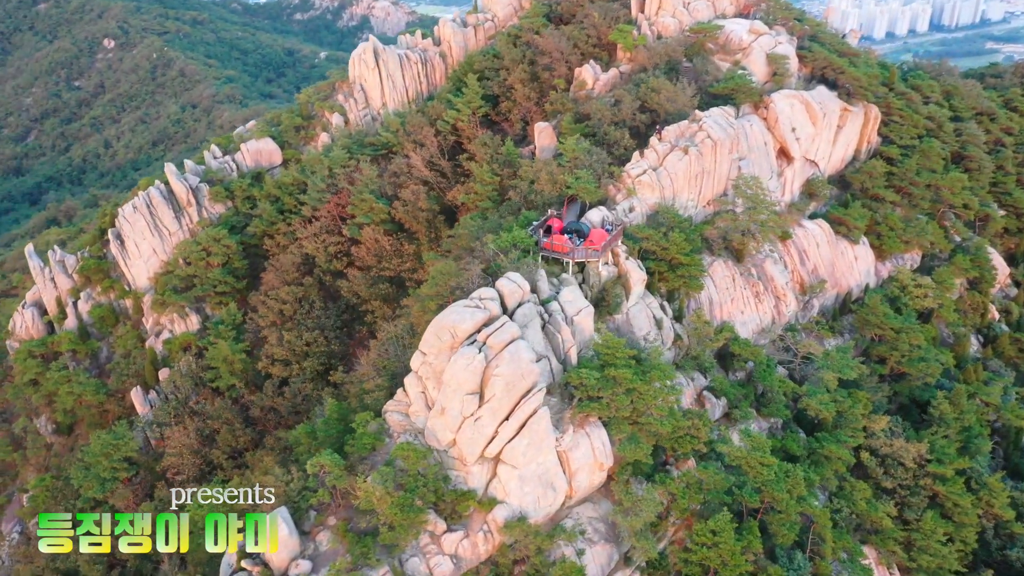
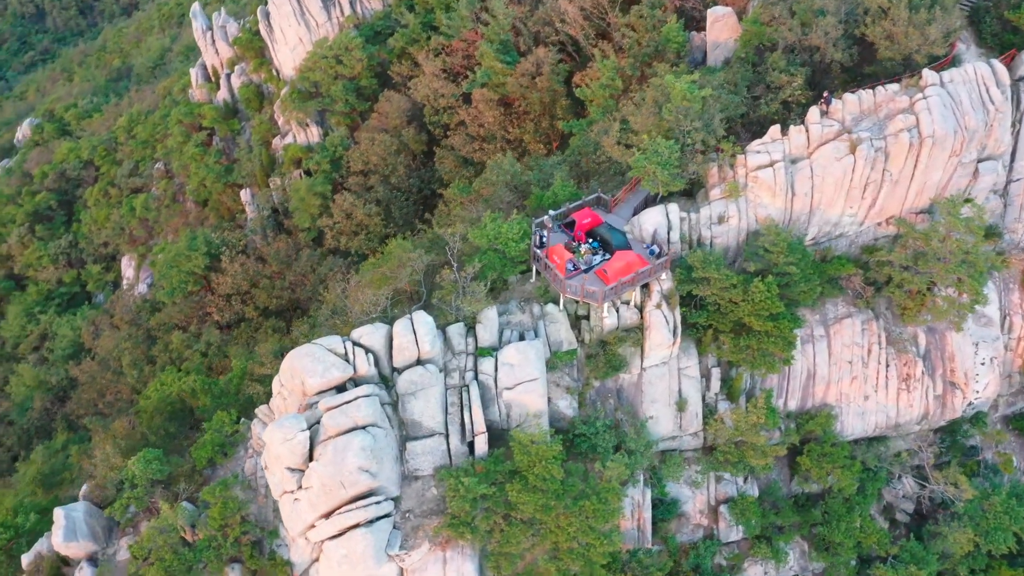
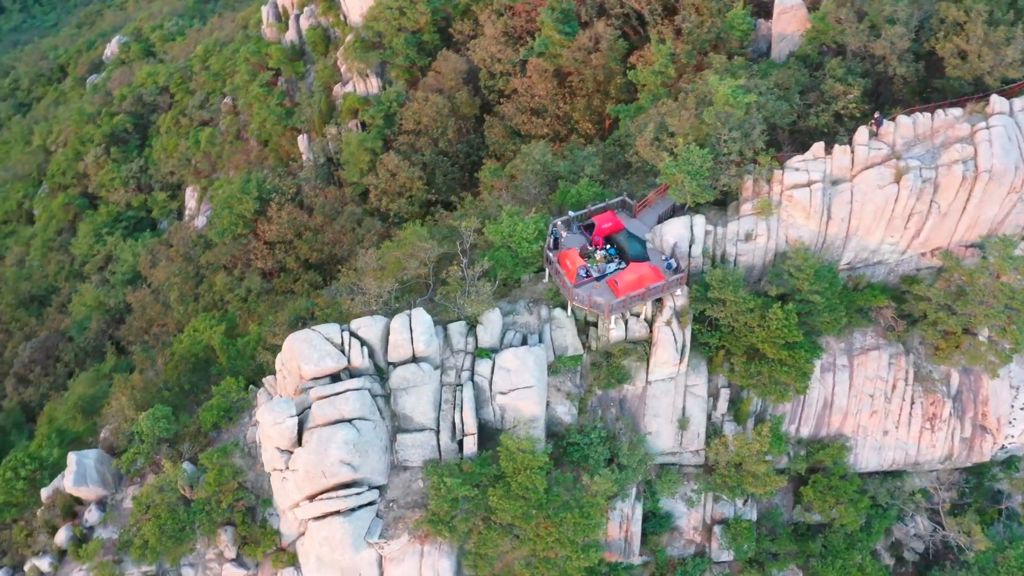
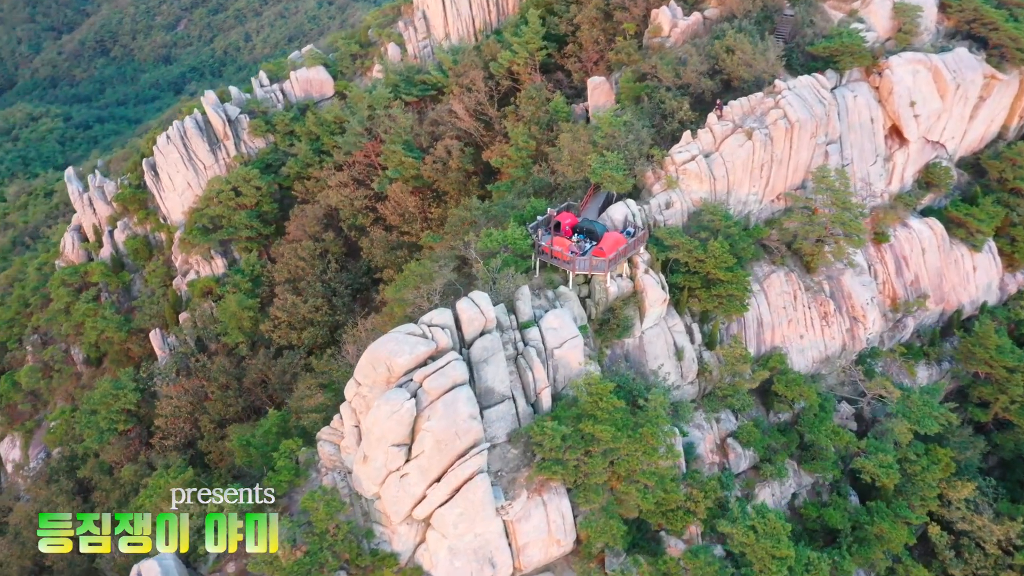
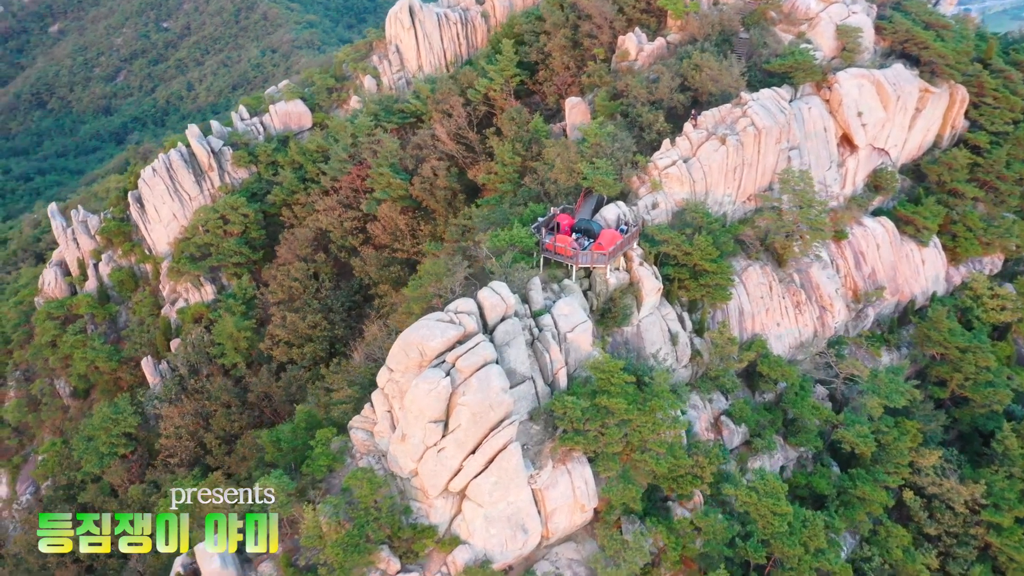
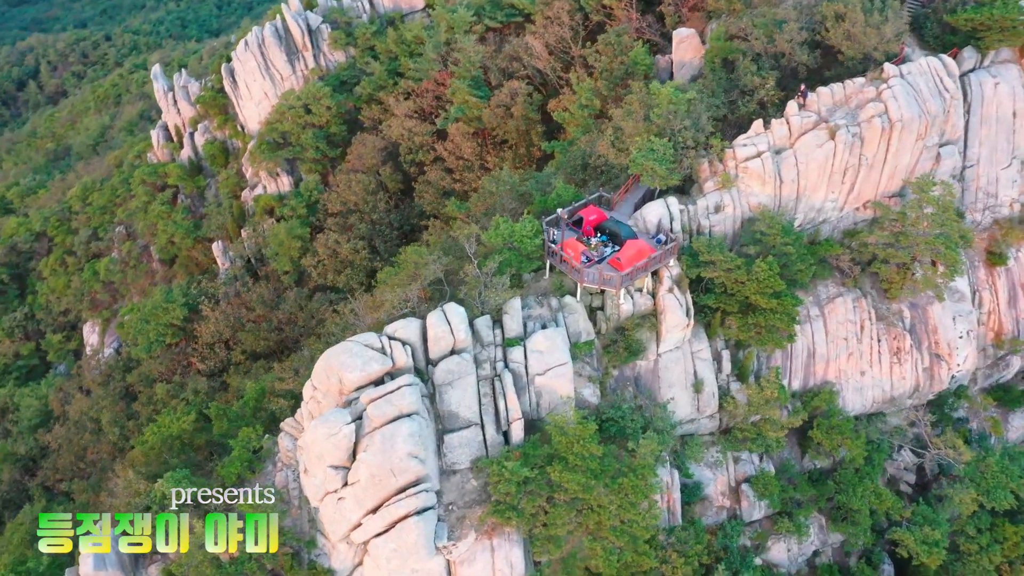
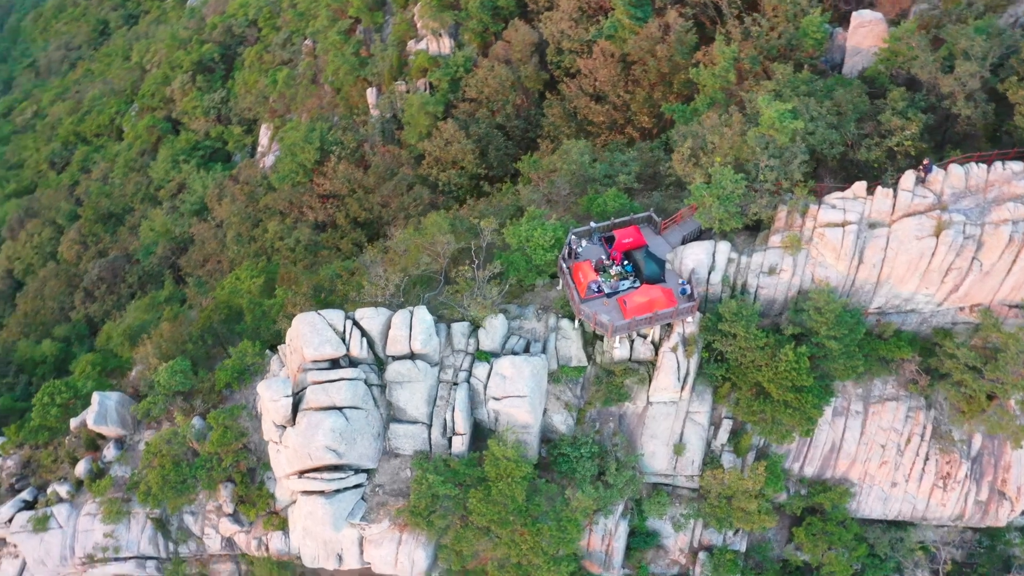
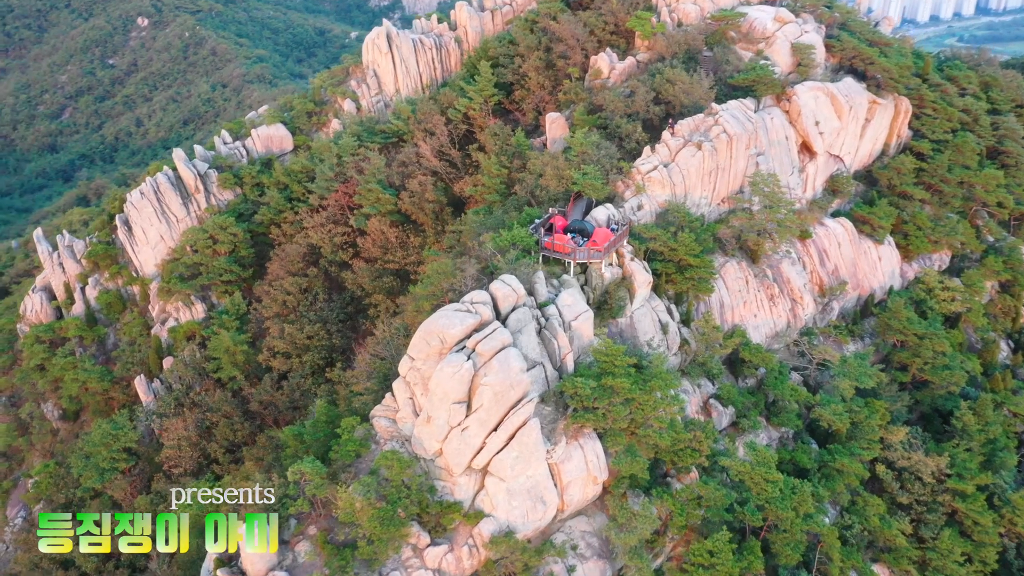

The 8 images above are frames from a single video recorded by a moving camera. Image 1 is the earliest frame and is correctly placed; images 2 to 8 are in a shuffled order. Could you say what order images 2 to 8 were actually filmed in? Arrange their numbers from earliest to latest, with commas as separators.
8, 5, 4, 6, 2, 3, 7
